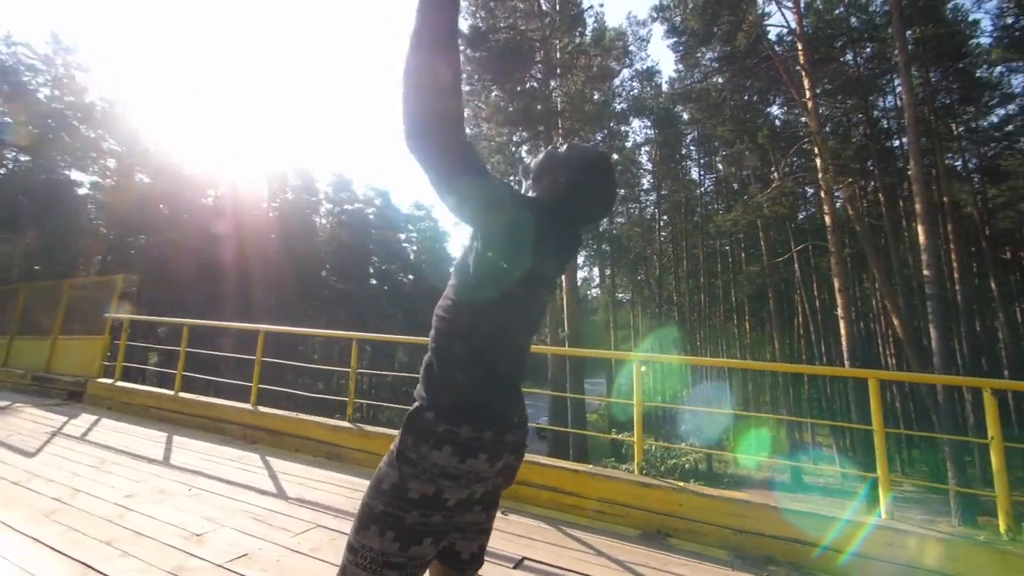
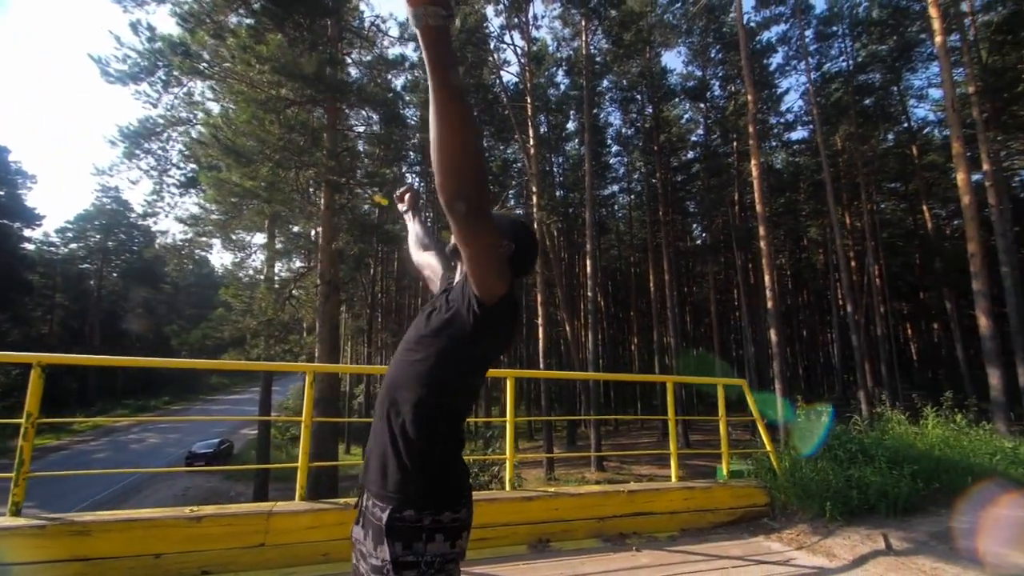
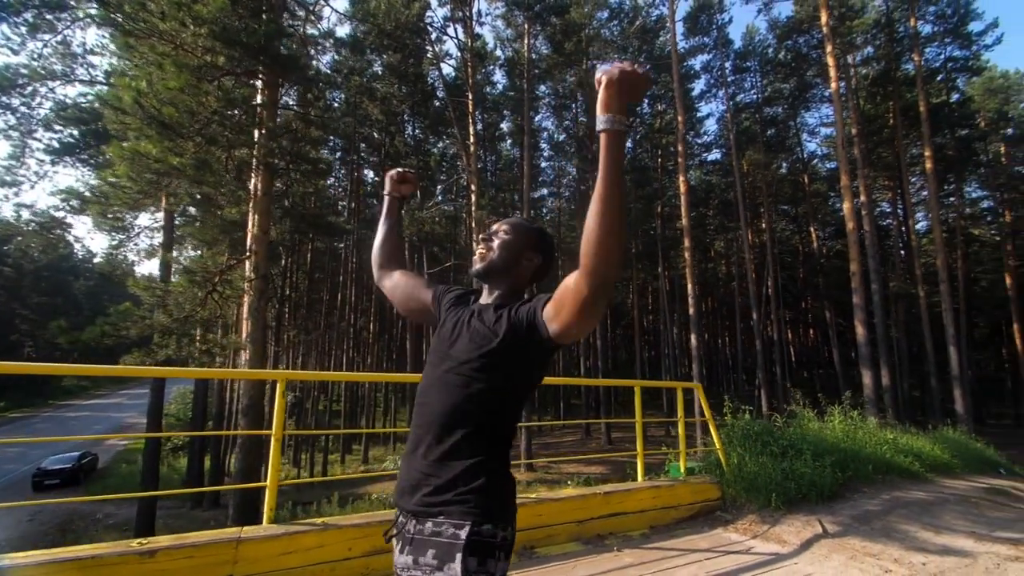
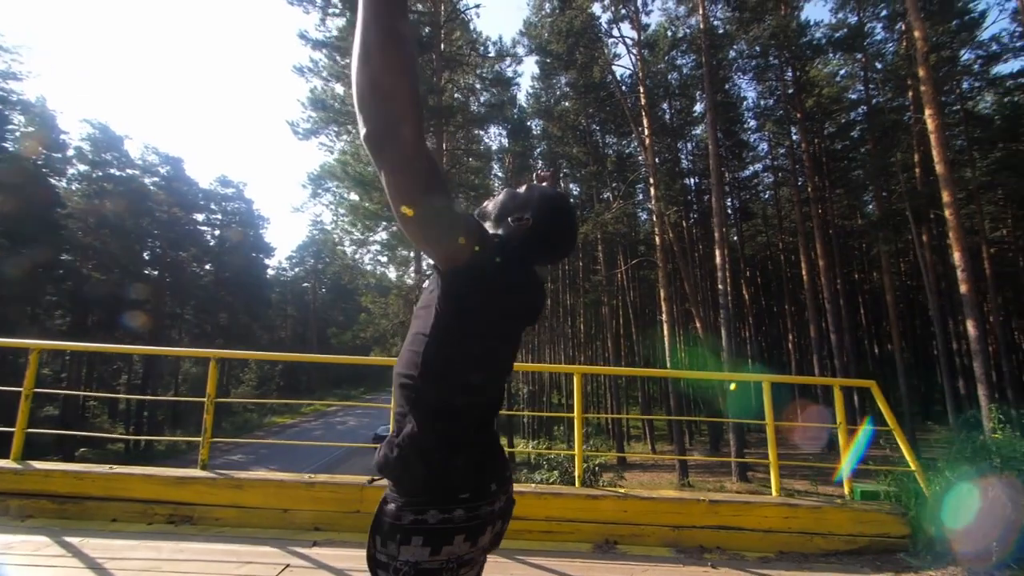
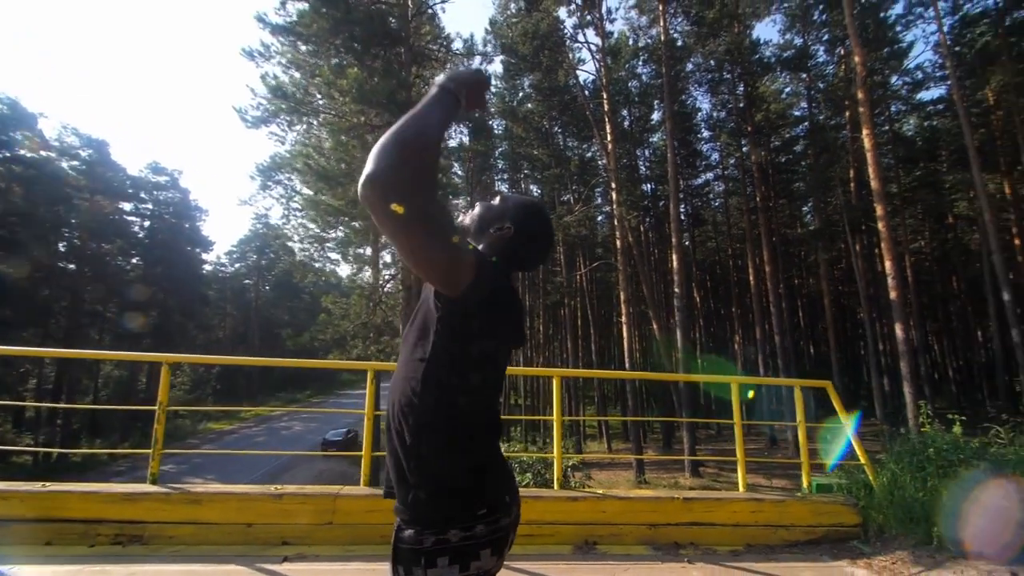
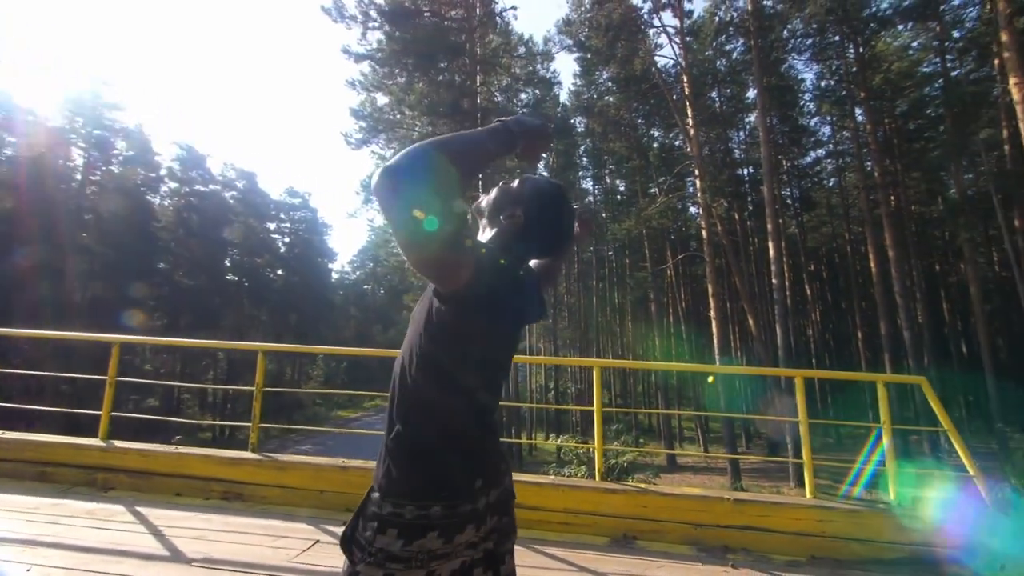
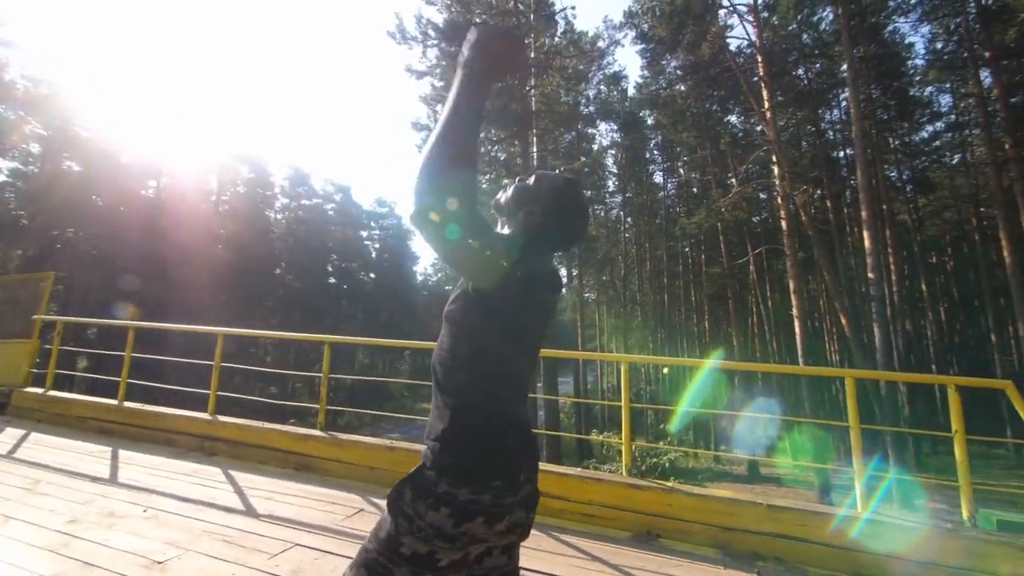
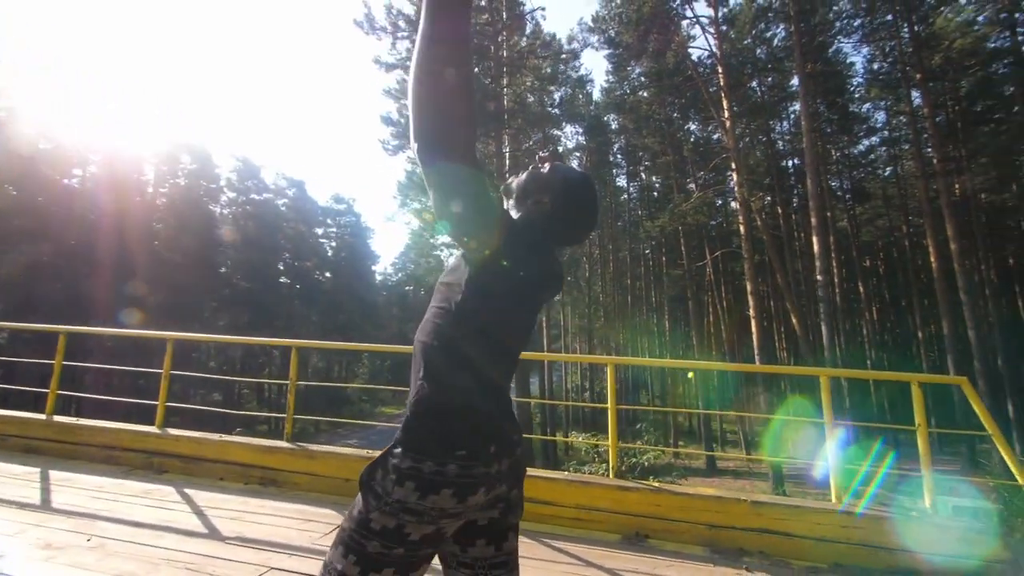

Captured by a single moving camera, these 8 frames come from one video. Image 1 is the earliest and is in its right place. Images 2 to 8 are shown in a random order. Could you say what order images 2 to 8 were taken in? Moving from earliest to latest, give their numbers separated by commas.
7, 8, 6, 4, 5, 2, 3
